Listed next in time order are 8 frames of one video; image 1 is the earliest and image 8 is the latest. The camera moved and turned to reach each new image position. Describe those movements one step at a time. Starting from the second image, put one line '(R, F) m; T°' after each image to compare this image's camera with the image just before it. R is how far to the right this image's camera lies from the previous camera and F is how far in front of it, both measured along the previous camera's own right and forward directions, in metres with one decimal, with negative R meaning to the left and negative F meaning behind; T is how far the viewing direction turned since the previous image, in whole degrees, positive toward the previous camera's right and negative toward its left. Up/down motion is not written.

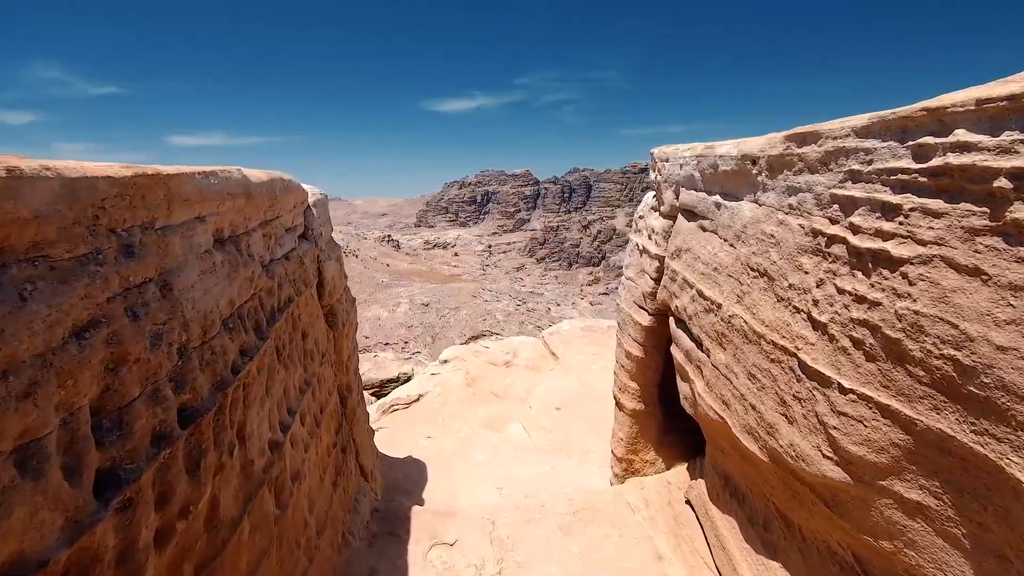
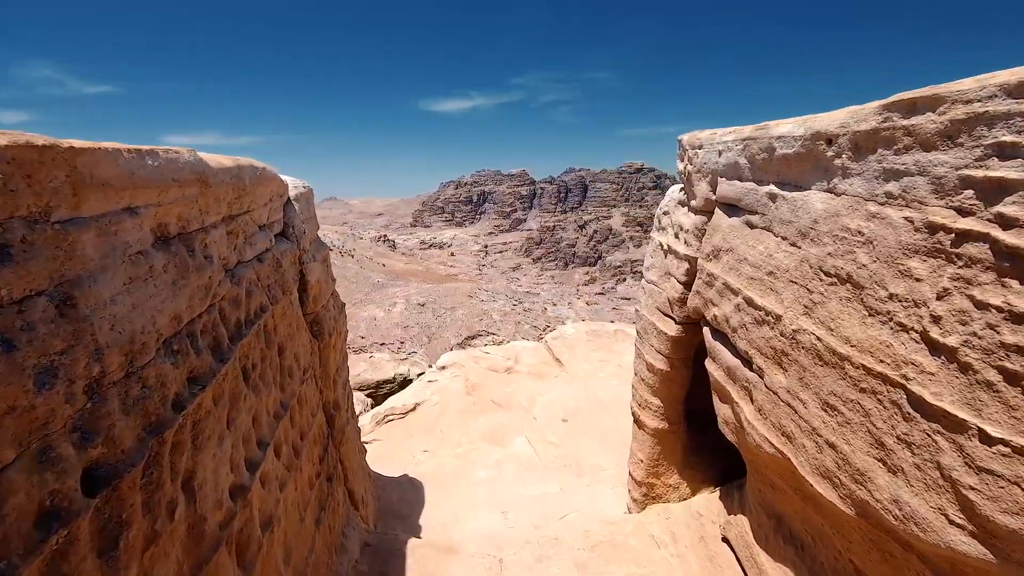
(-0.1, +0.5) m; 0°
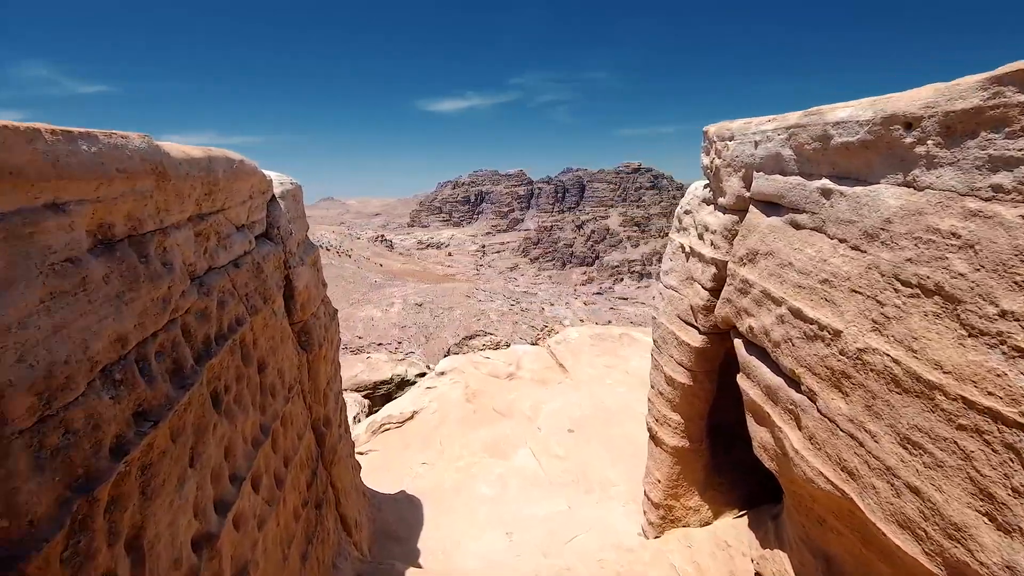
(-0.1, +0.3) m; 0°
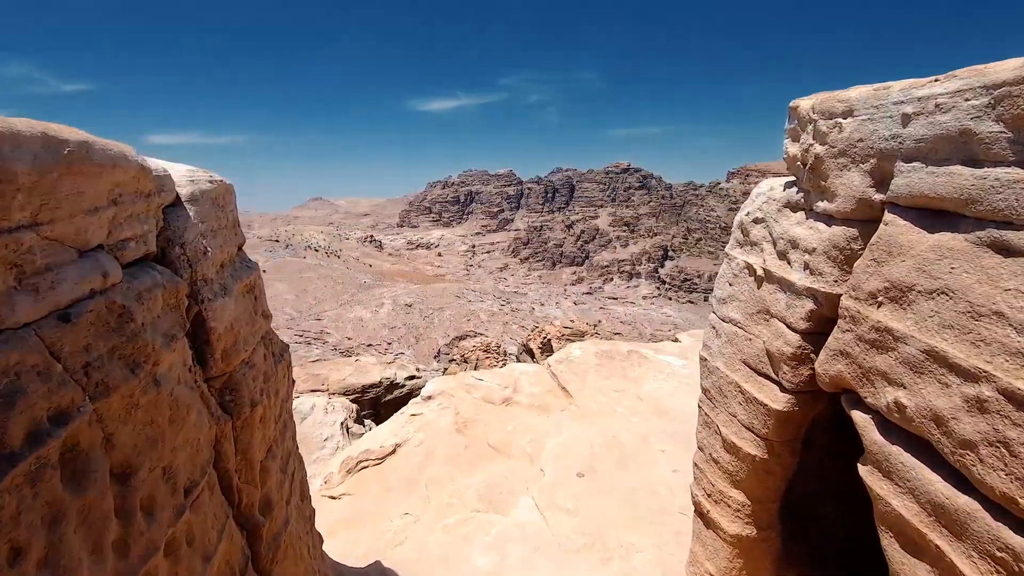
(-0.1, +1.0) m; +1°
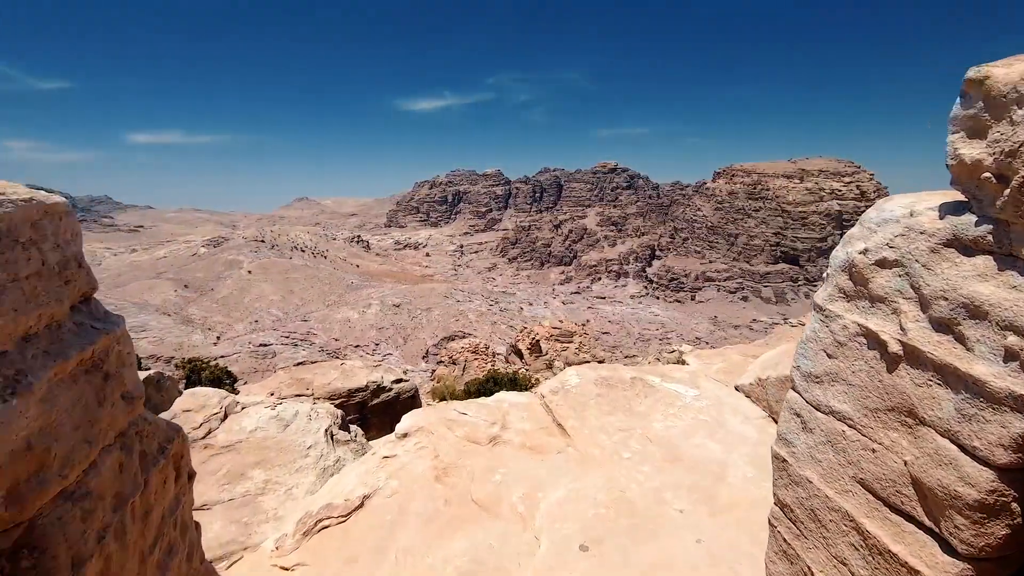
(0.0, +1.0) m; +1°
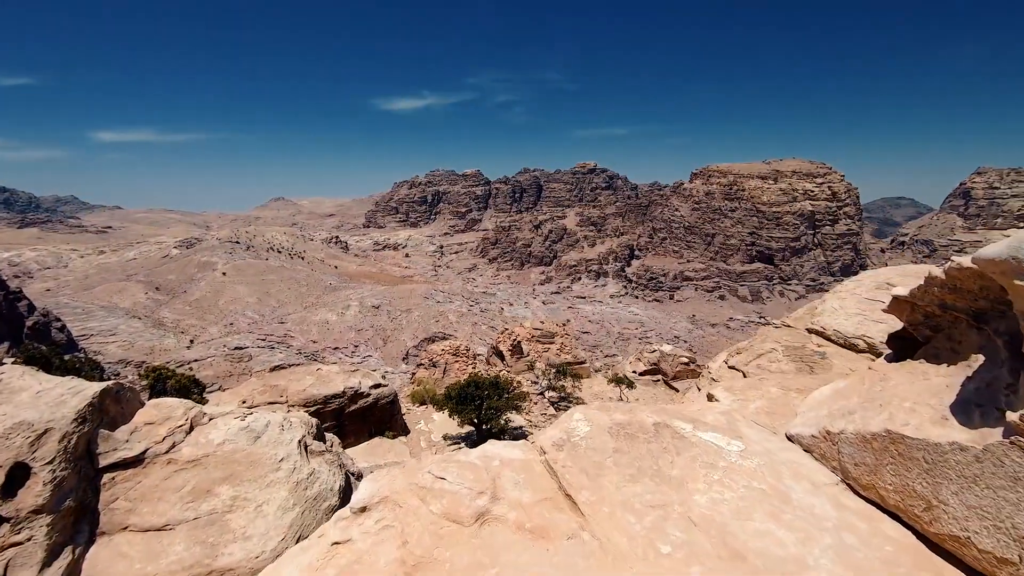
(-0.1, +1.6) m; +2°
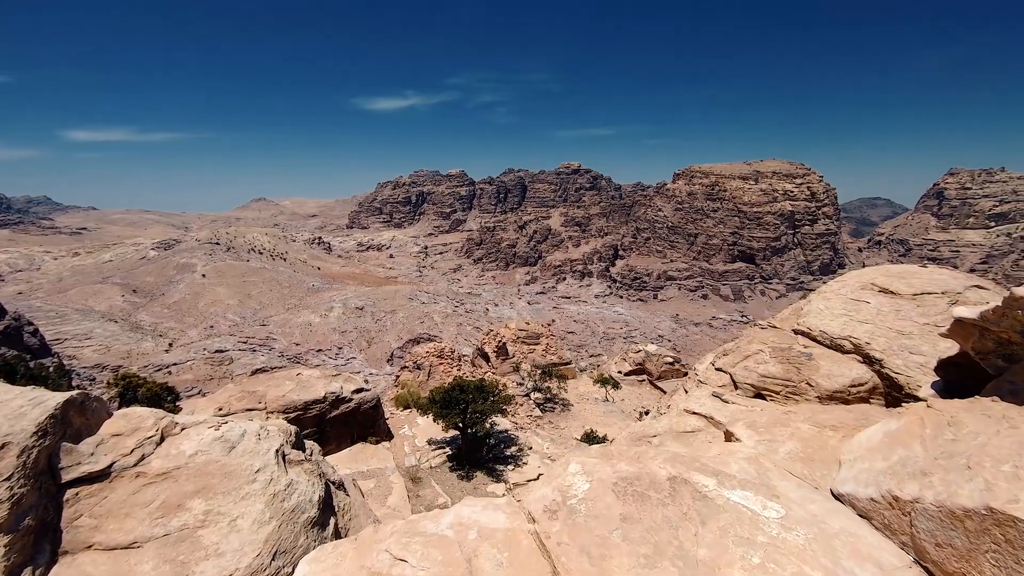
(+0.1, +1.1) m; +2°
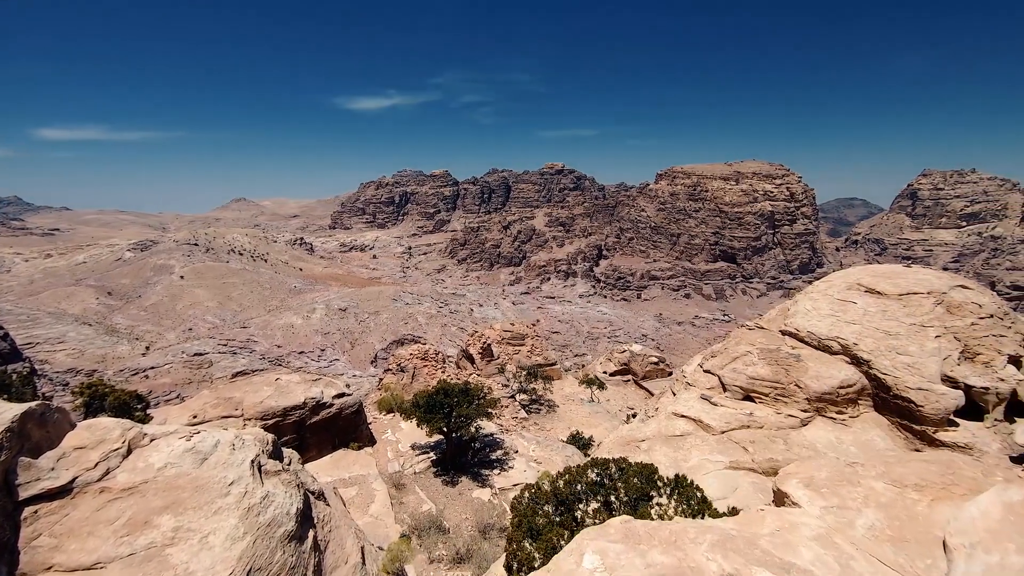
(-0.1, +1.3) m; +2°
